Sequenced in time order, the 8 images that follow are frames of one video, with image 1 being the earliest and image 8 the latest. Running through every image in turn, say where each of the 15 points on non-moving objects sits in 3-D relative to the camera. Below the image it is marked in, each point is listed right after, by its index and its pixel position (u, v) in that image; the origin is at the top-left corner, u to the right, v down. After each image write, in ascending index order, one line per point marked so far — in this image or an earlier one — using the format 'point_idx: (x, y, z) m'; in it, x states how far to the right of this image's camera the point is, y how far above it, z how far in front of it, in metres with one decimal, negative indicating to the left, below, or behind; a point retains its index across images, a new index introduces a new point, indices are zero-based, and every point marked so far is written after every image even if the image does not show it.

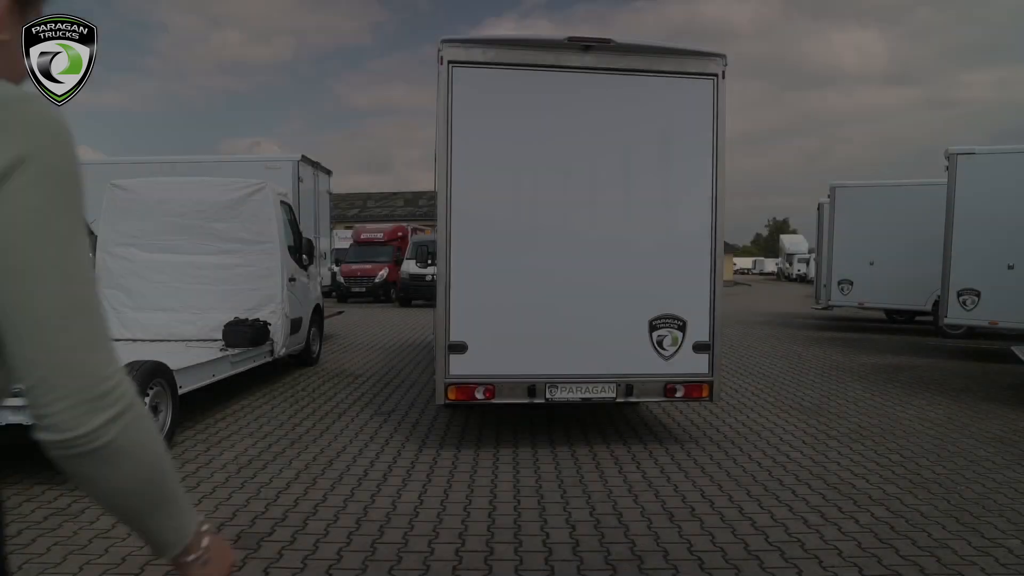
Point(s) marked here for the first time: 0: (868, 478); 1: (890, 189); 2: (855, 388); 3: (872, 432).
0: (+2.6, -1.4, +5.3) m
1: (+8.0, +2.1, +15.4) m
2: (+4.3, -1.2, +8.9) m
3: (+3.3, -1.3, +6.7) m
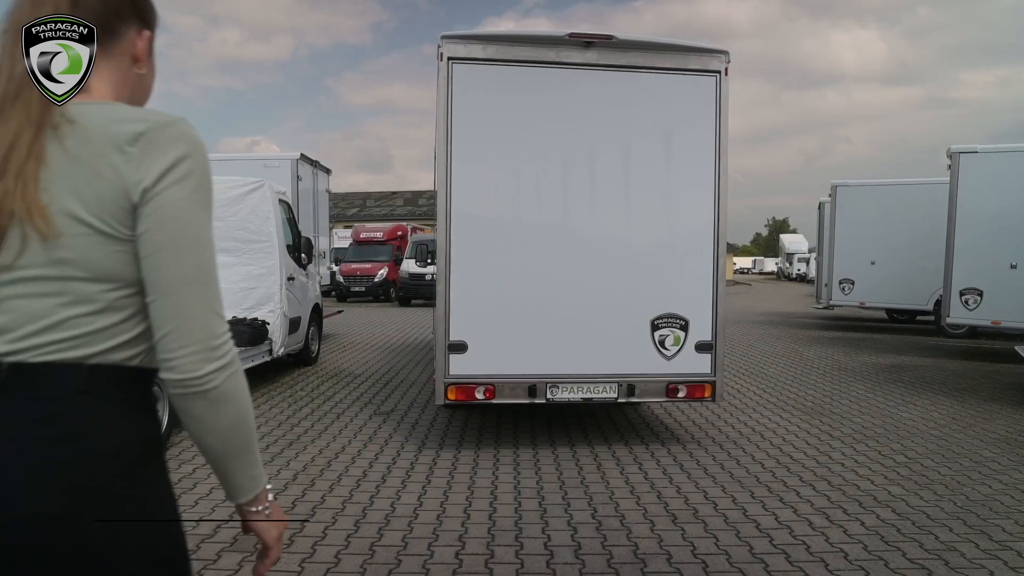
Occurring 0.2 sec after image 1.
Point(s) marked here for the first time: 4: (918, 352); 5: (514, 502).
0: (+2.6, -1.4, +5.2) m
1: (+8.0, +2.1, +15.4) m
2: (+4.3, -1.2, +8.9) m
3: (+3.3, -1.3, +6.6) m
4: (+6.9, -1.1, +12.3) m
5: (0.0, -1.4, +4.8) m
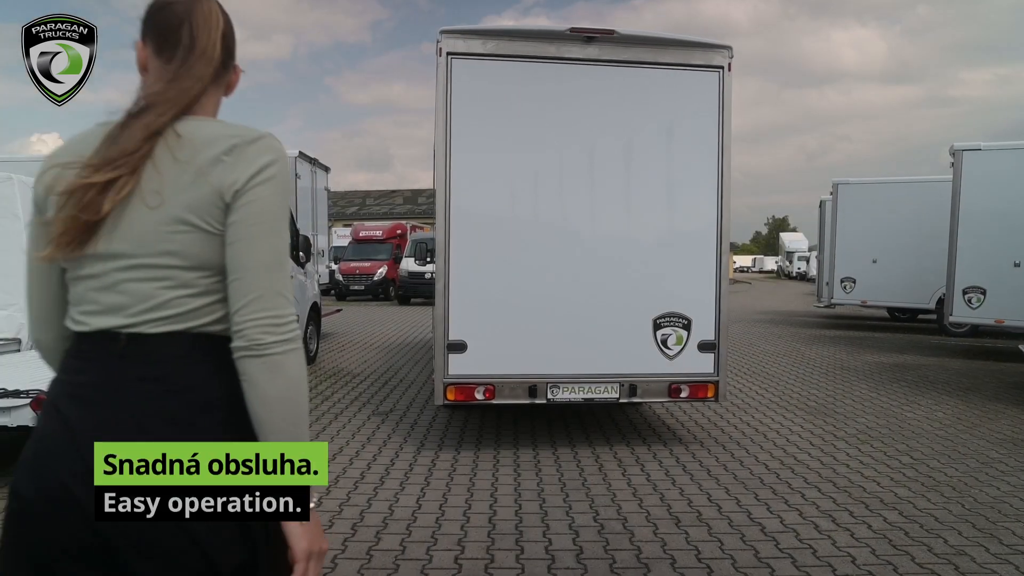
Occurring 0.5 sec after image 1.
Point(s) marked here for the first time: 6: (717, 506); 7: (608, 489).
0: (+2.6, -1.4, +5.1) m
1: (+8.0, +2.1, +15.3) m
2: (+4.3, -1.2, +8.8) m
3: (+3.3, -1.3, +6.5) m
4: (+6.9, -1.1, +12.2) m
5: (0.0, -1.4, +4.7) m
6: (+1.3, -1.4, +4.6) m
7: (+0.7, -1.4, +4.9) m
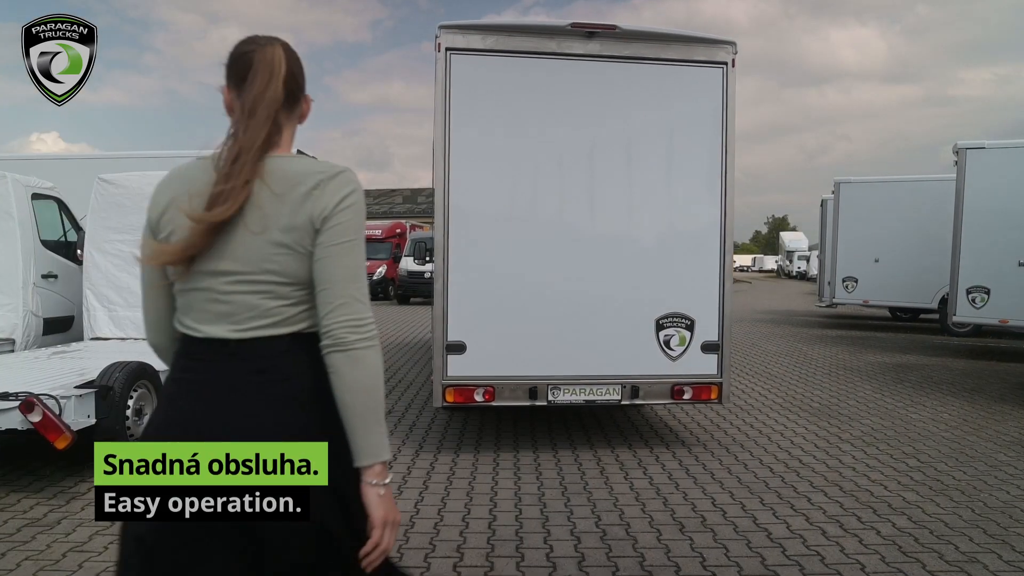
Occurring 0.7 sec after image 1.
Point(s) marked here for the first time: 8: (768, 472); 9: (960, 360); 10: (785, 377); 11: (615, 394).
0: (+2.6, -1.4, +5.0) m
1: (+8.0, +2.2, +15.2) m
2: (+4.3, -1.2, +8.7) m
3: (+3.3, -1.3, +6.5) m
4: (+6.9, -1.1, +12.1) m
5: (0.0, -1.4, +4.6) m
6: (+1.3, -1.4, +4.5) m
7: (+0.7, -1.4, +4.8) m
8: (+1.9, -1.3, +5.3) m
9: (+6.9, -1.1, +11.1) m
10: (+3.6, -1.2, +9.6) m
11: (+0.8, -0.9, +5.9) m
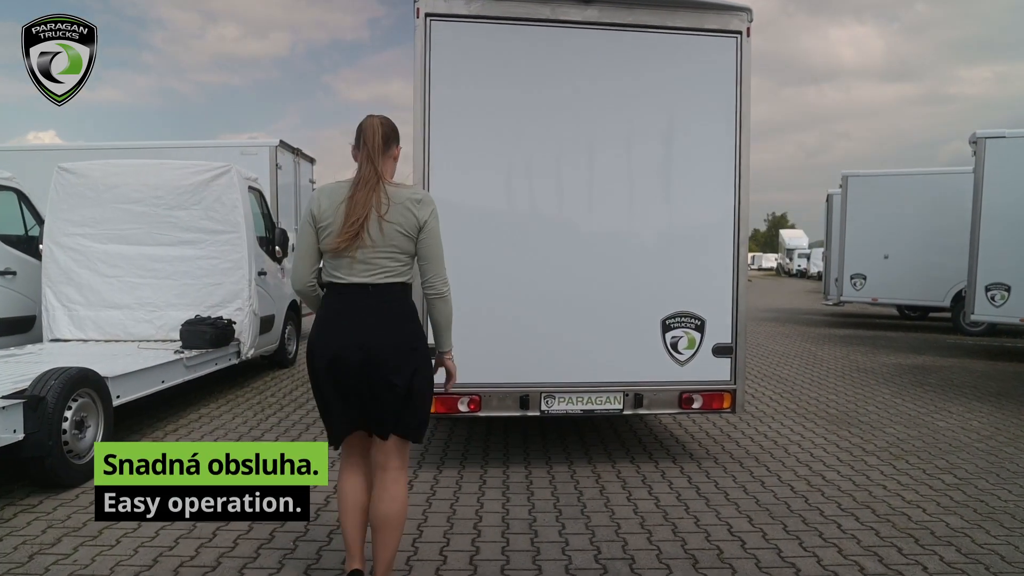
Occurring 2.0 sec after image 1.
0: (+2.5, -1.3, +4.4) m
1: (+7.9, +2.2, +14.6) m
2: (+4.2, -1.2, +8.1) m
3: (+3.2, -1.3, +5.9) m
4: (+6.8, -1.0, +11.6) m
5: (-0.1, -1.4, +4.0) m
6: (+1.2, -1.4, +3.9) m
7: (+0.6, -1.4, +4.2) m
8: (+1.8, -1.3, +4.7) m
9: (+6.8, -1.1, +10.5) m
10: (+3.6, -1.1, +9.0) m
11: (+0.8, -0.8, +5.3) m
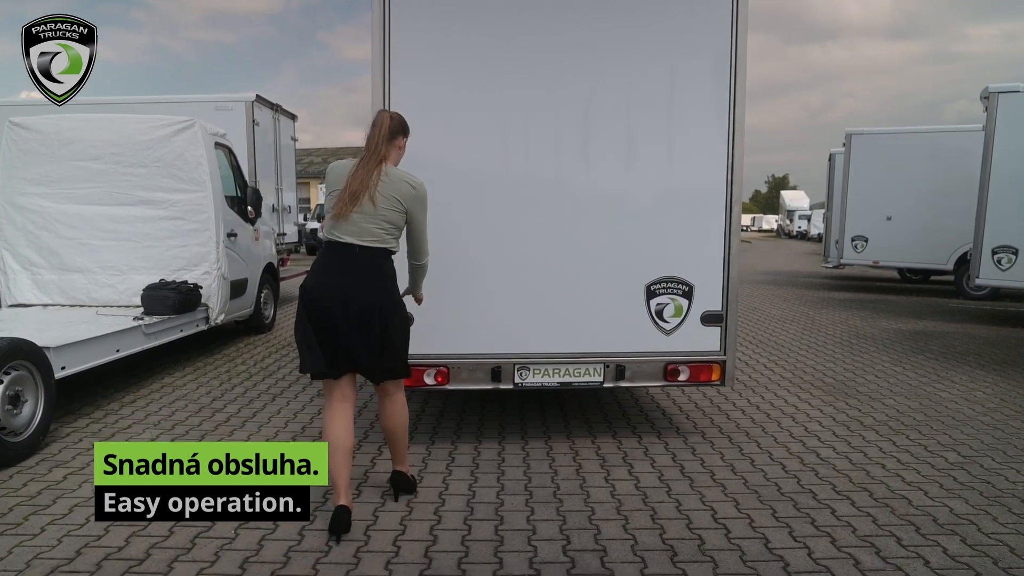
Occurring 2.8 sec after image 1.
0: (+2.3, -1.1, +4.1) m
1: (+7.7, +2.9, +14.0) m
2: (+4.0, -0.8, +7.8) m
3: (+3.1, -1.0, +5.5) m
4: (+6.6, -0.4, +11.2) m
5: (-0.2, -1.2, +3.6) m
6: (+1.0, -1.2, +3.5) m
7: (+0.4, -1.2, +3.9) m
8: (+1.6, -1.1, +4.4) m
9: (+6.6, -0.5, +10.2) m
10: (+3.4, -0.7, +8.7) m
11: (+0.6, -0.6, +4.9) m
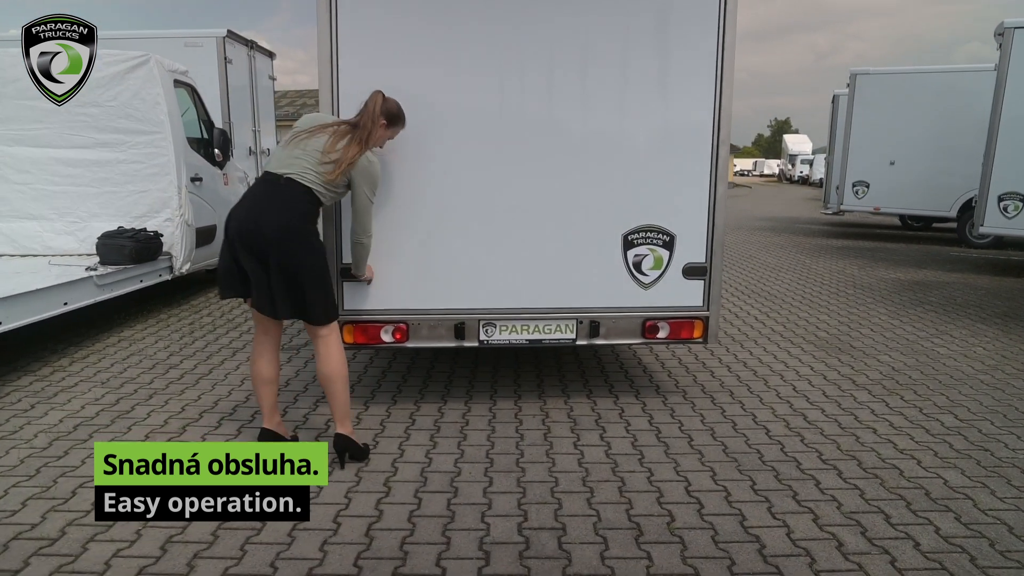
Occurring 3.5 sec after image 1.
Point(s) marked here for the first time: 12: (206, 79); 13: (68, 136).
0: (+2.1, -0.9, +3.8) m
1: (+7.5, +3.9, +13.4) m
2: (+3.8, -0.3, +7.4) m
3: (+2.8, -0.6, +5.2) m
4: (+6.4, +0.3, +10.8) m
5: (-0.4, -1.0, +3.3) m
6: (+0.8, -1.0, +3.2) m
7: (+0.2, -0.9, +3.6) m
8: (+1.4, -0.8, +4.0) m
9: (+6.4, +0.2, +9.8) m
10: (+3.2, -0.1, +8.3) m
11: (+0.4, -0.3, +4.6) m
12: (-4.6, +3.1, +10.8) m
13: (-4.3, +1.5, +7.1) m
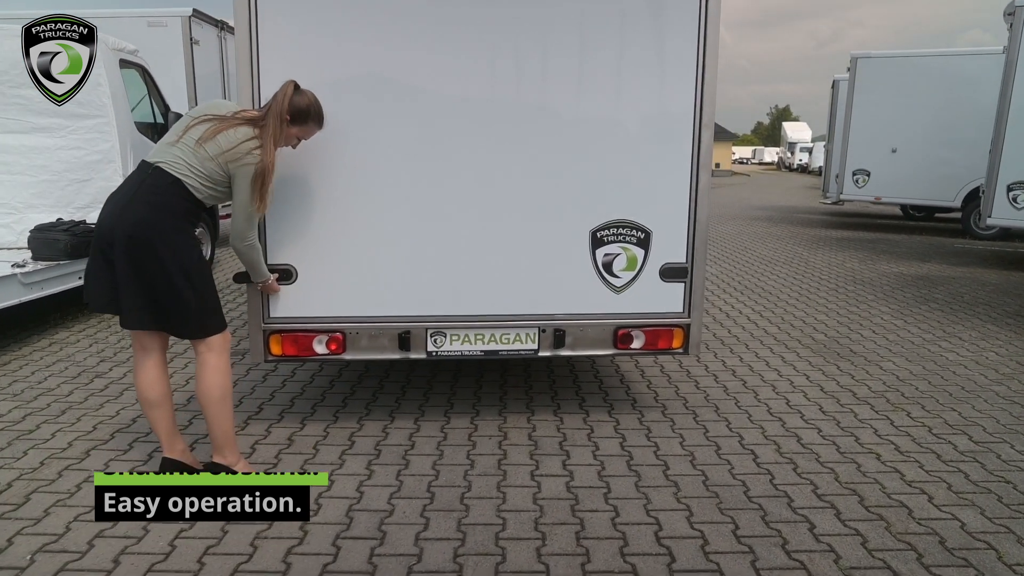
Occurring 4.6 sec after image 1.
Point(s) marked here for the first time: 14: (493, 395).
0: (+1.9, -0.9, +3.2) m
1: (+7.3, +4.0, +12.8) m
2: (+3.5, -0.2, +6.9) m
3: (+2.6, -0.6, +4.7) m
4: (+6.1, +0.4, +10.3) m
5: (-0.7, -1.0, +2.8) m
6: (+0.6, -1.0, +2.7) m
7: (-0.1, -0.9, +3.1) m
8: (+1.1, -0.9, +3.5) m
9: (+6.1, +0.2, +9.3) m
10: (+2.9, -0.1, +7.8) m
11: (+0.1, -0.3, +4.1) m
12: (-4.8, +3.2, +10.2) m
13: (-4.6, +1.5, +6.5) m
14: (-0.1, -0.6, +4.4) m
